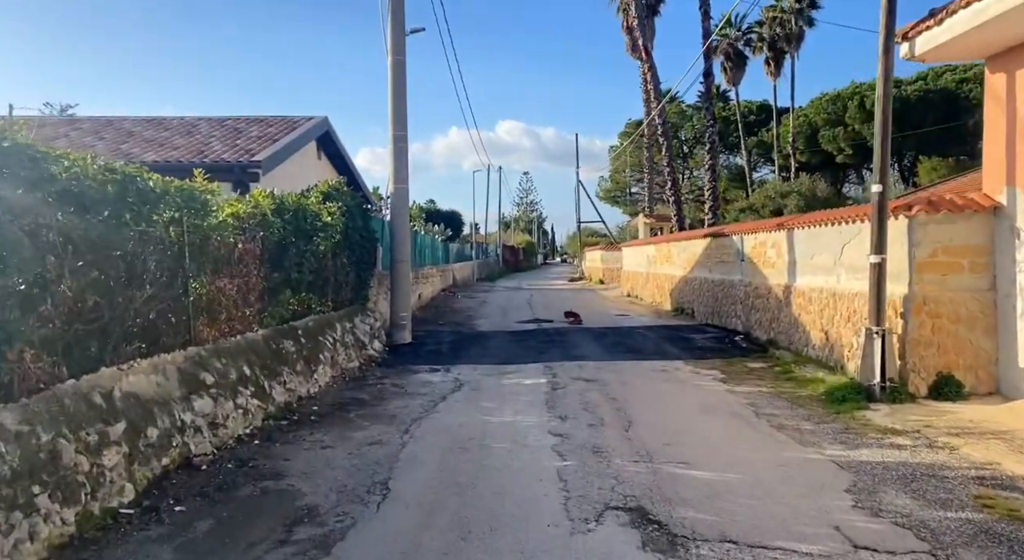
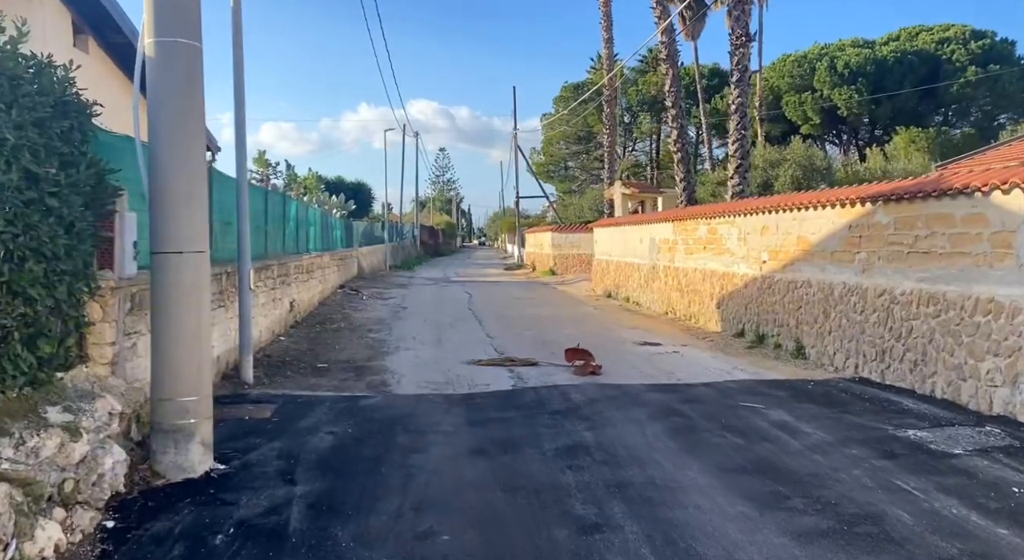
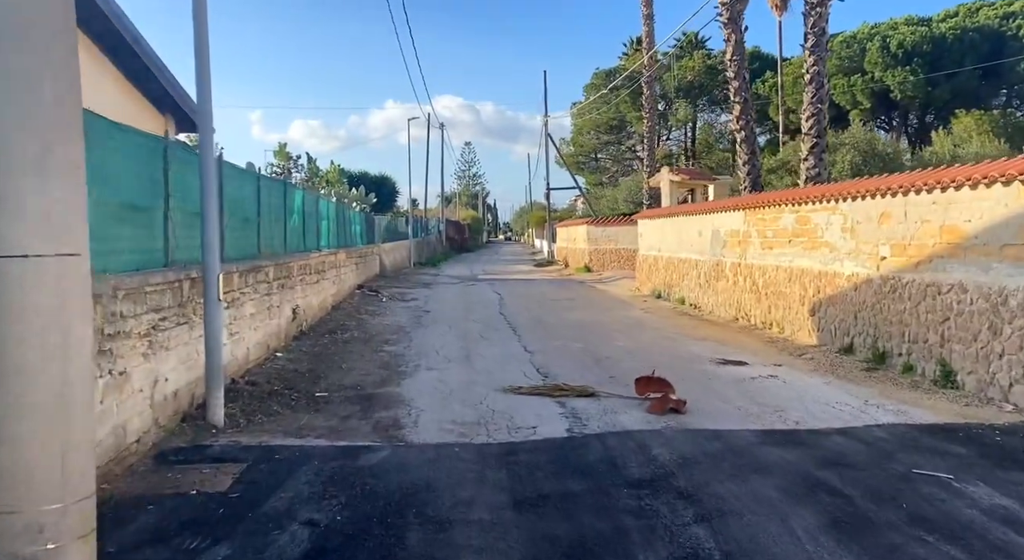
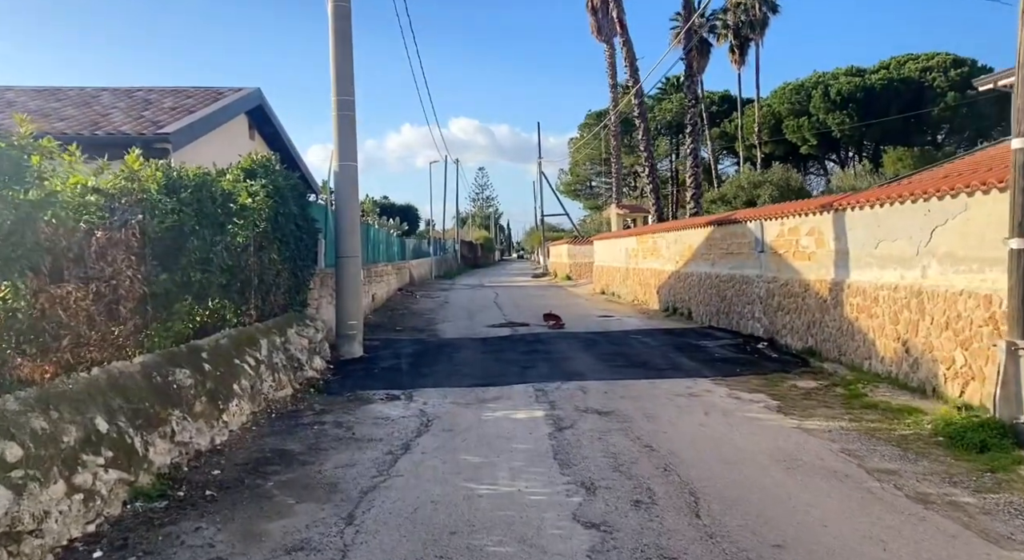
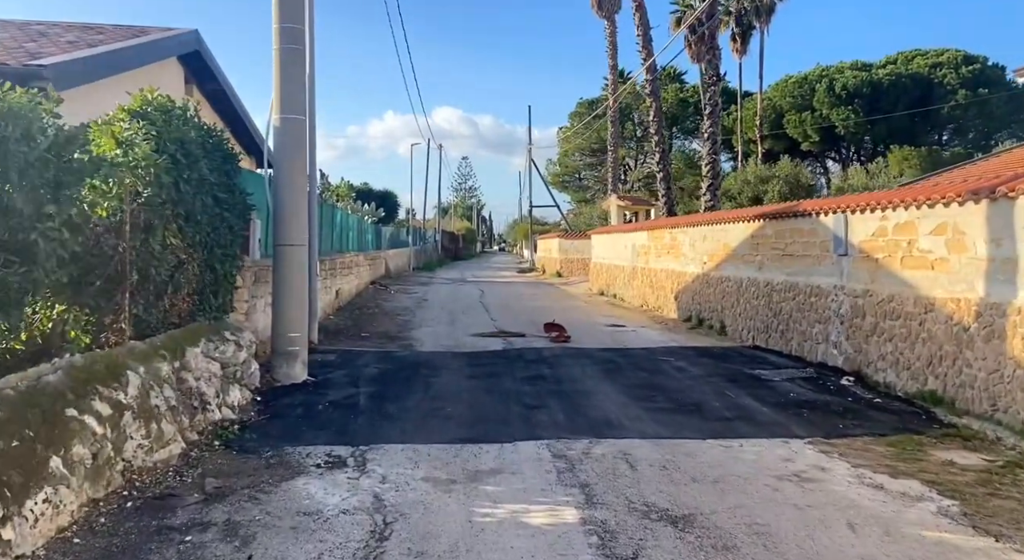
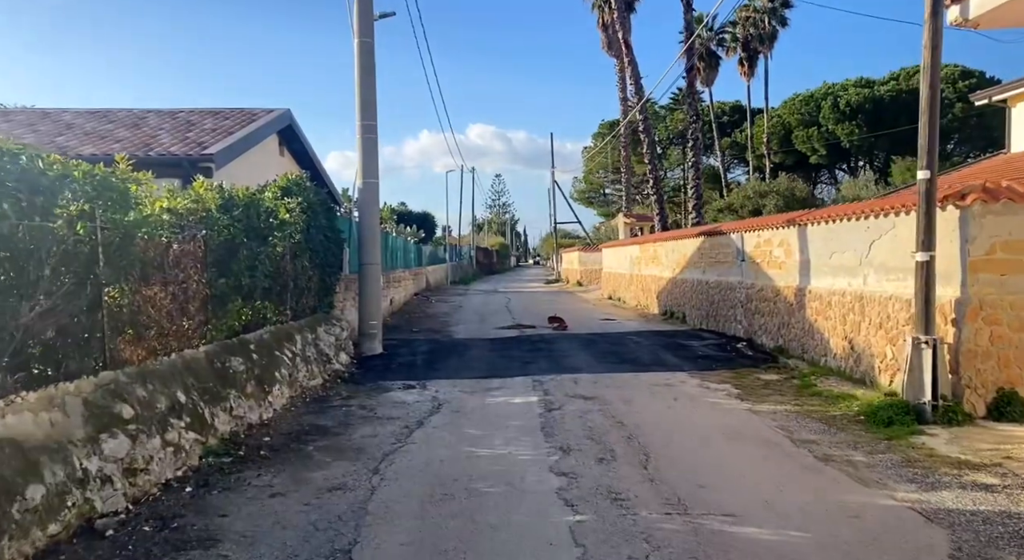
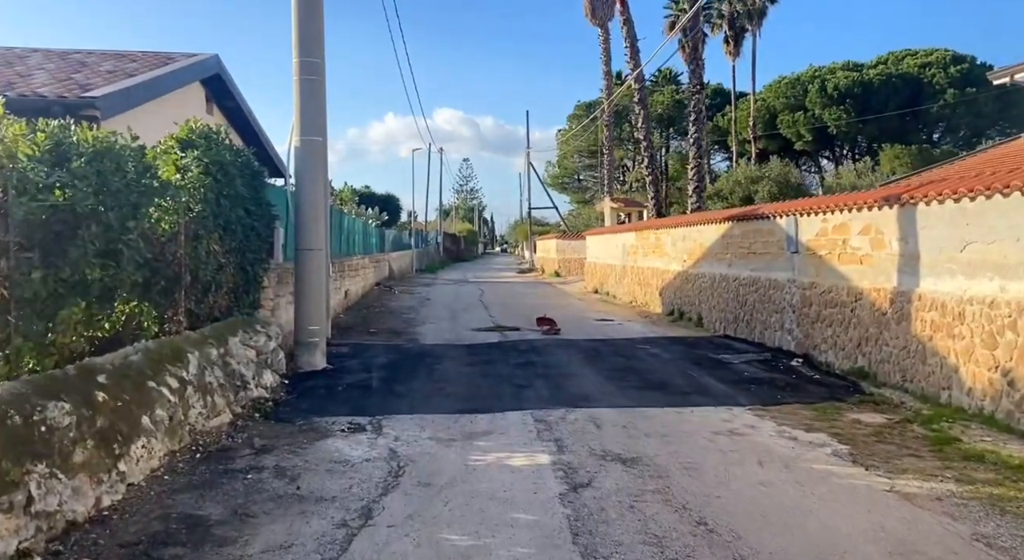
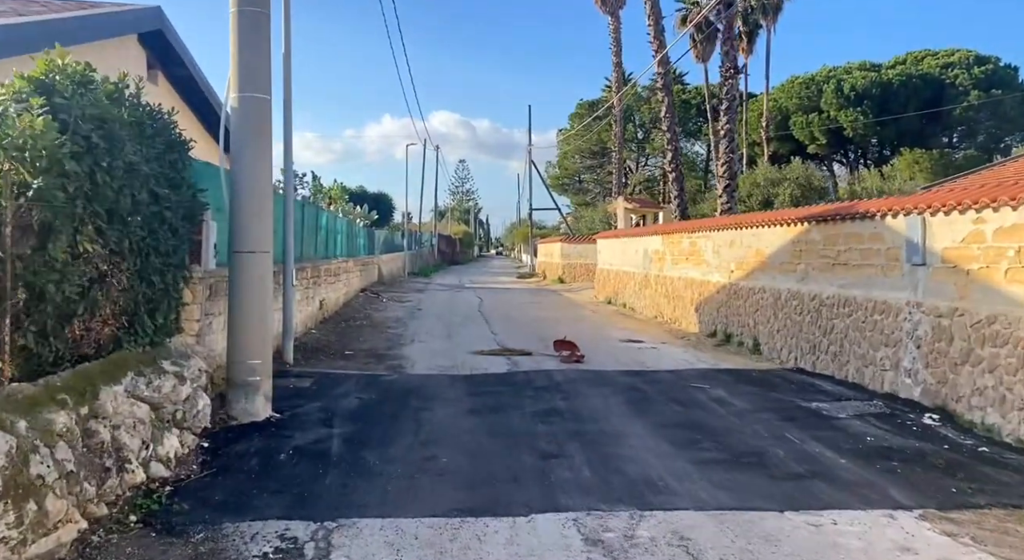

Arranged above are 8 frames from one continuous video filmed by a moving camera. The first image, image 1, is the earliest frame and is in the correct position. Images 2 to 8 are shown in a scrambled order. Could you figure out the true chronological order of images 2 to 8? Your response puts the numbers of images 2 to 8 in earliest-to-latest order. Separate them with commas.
6, 4, 7, 5, 8, 2, 3
